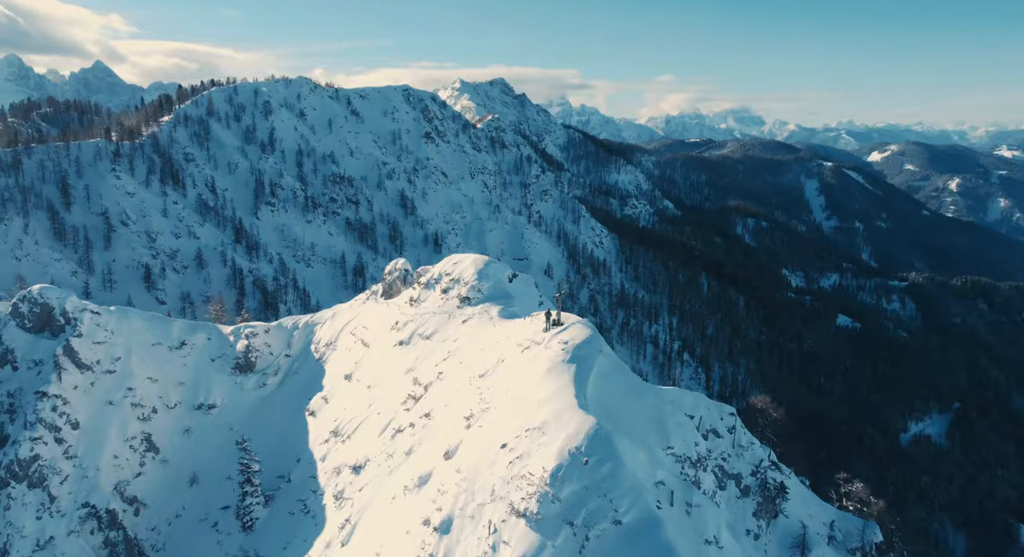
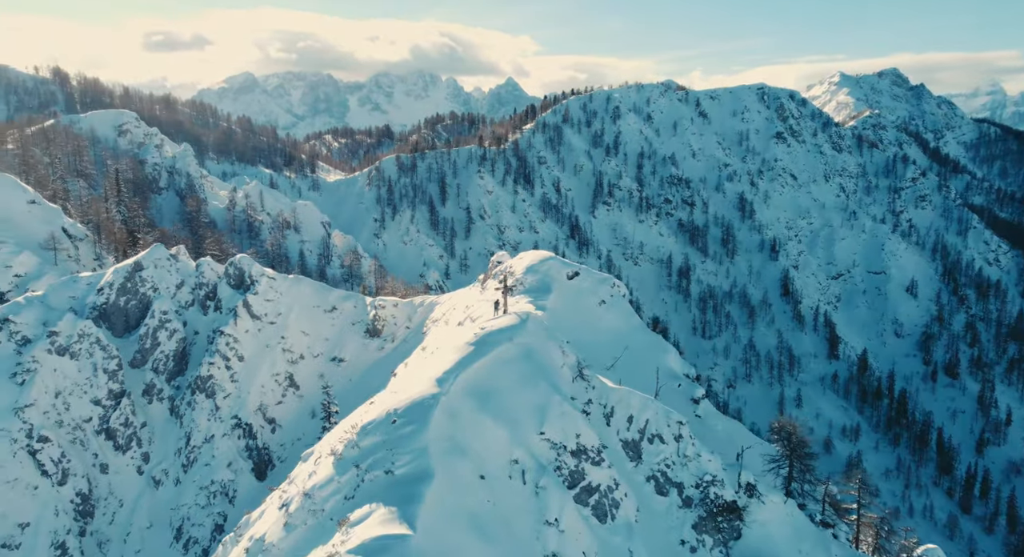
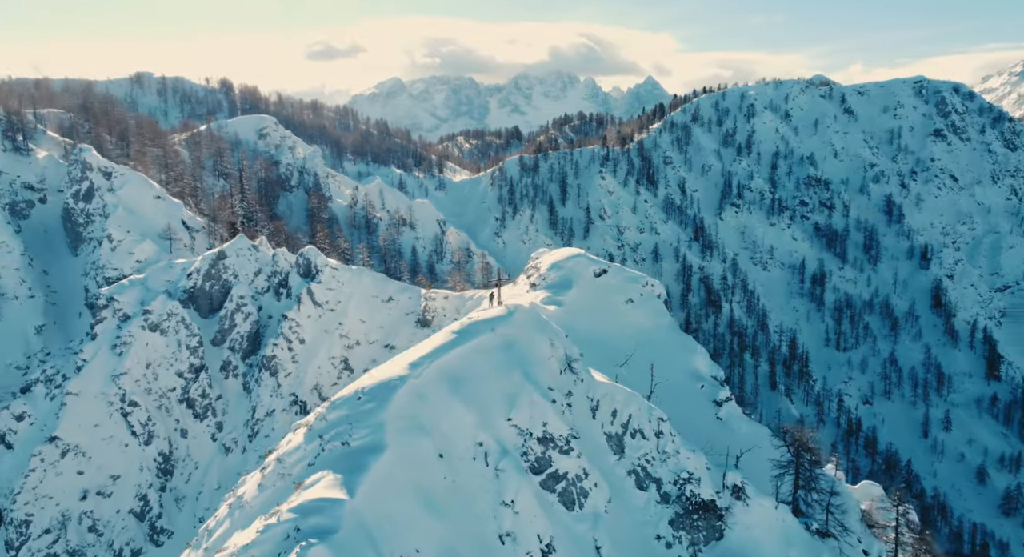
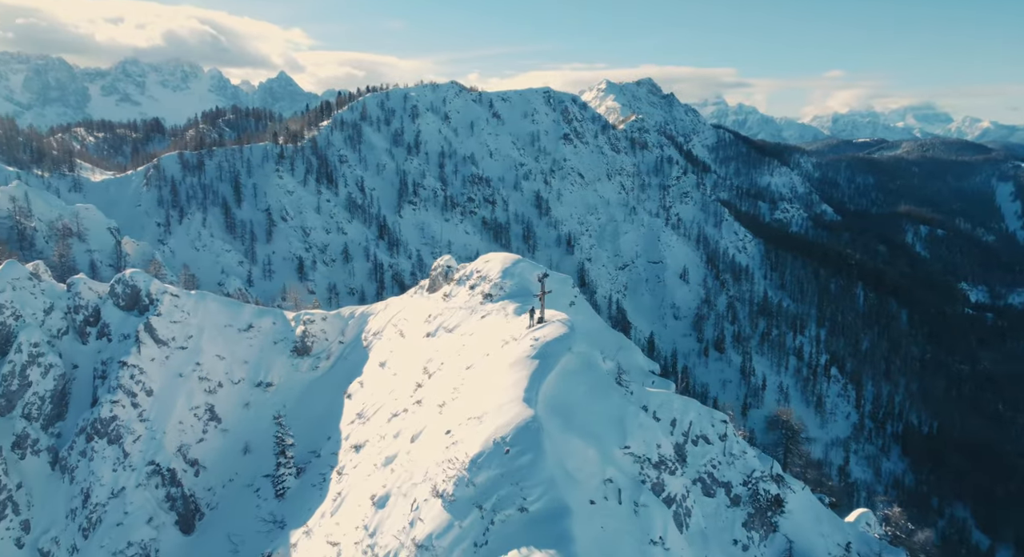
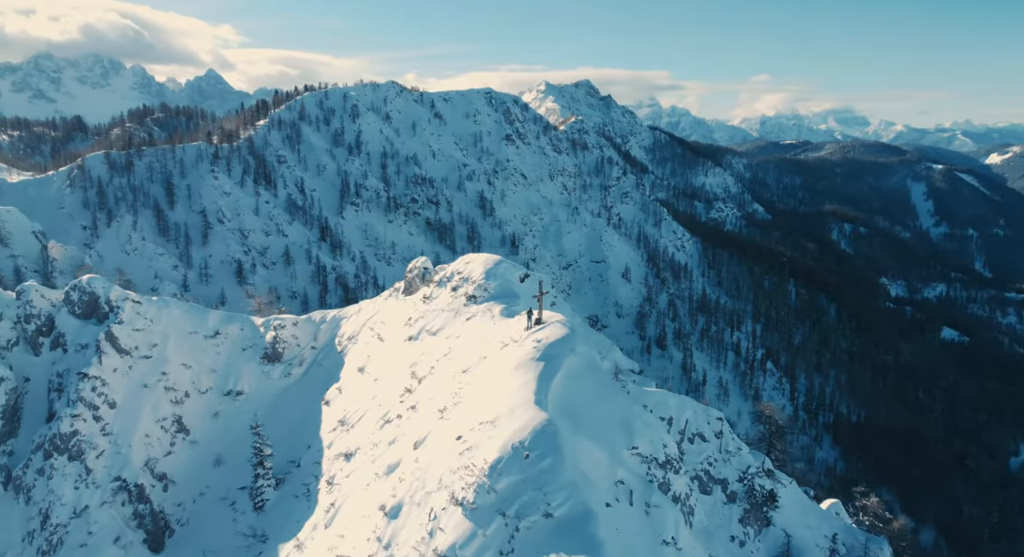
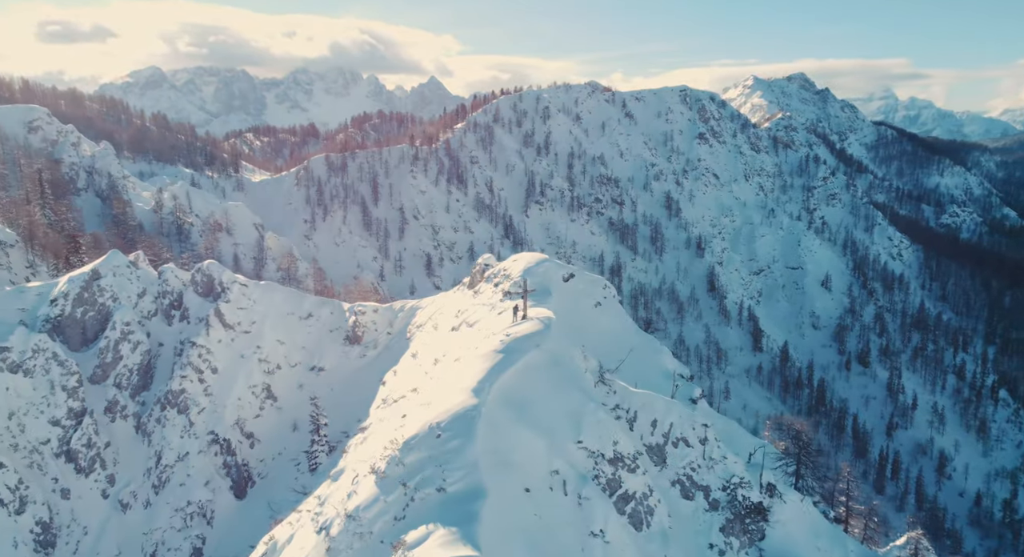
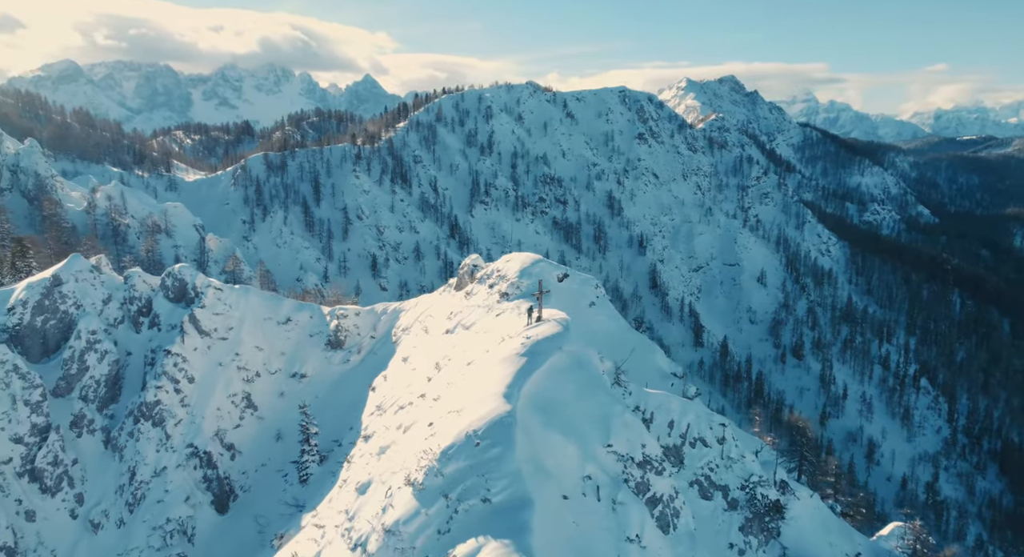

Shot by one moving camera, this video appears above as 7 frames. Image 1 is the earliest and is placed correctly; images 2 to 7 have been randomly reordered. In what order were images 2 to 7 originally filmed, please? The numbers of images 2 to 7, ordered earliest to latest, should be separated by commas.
5, 4, 7, 6, 2, 3
